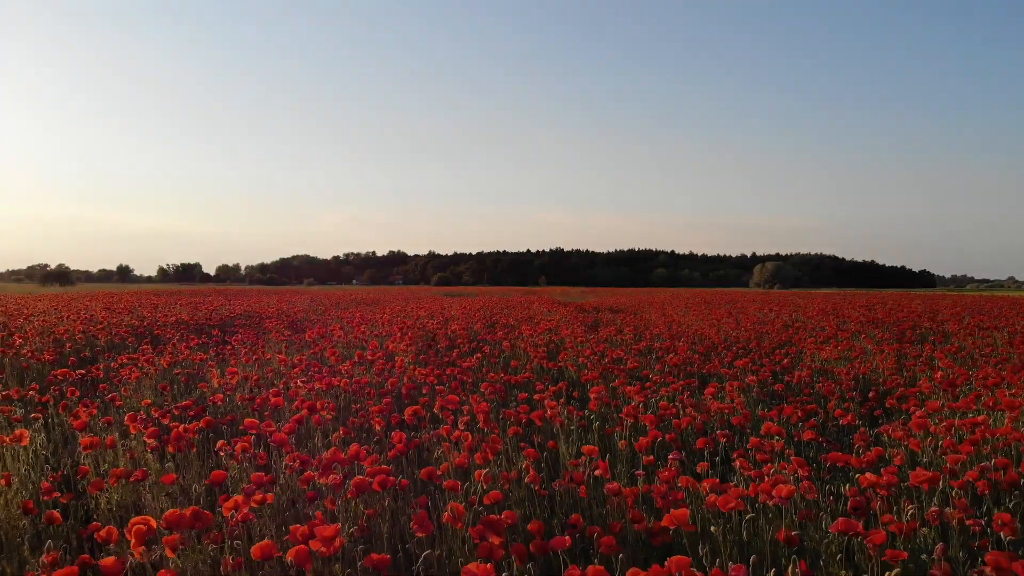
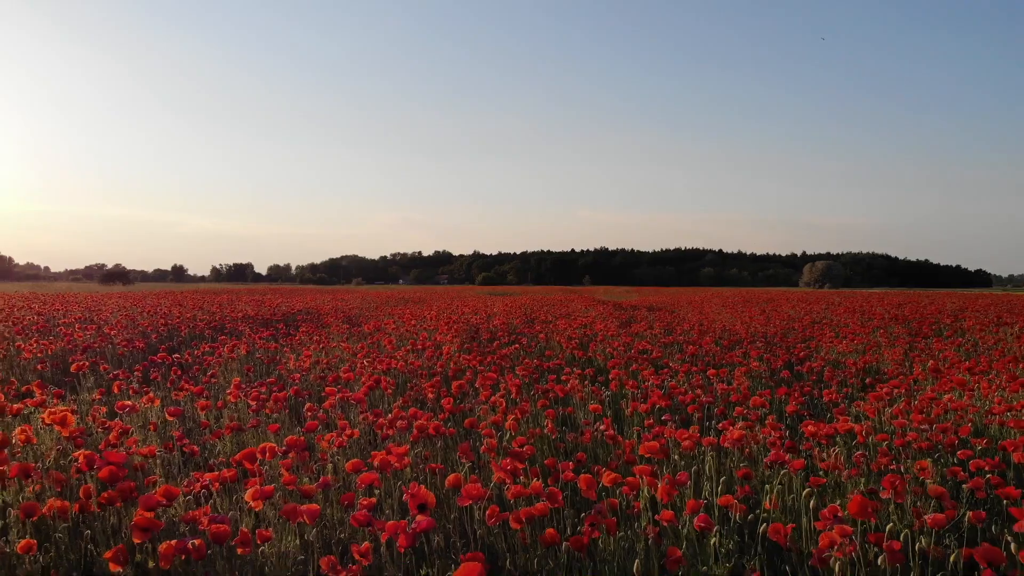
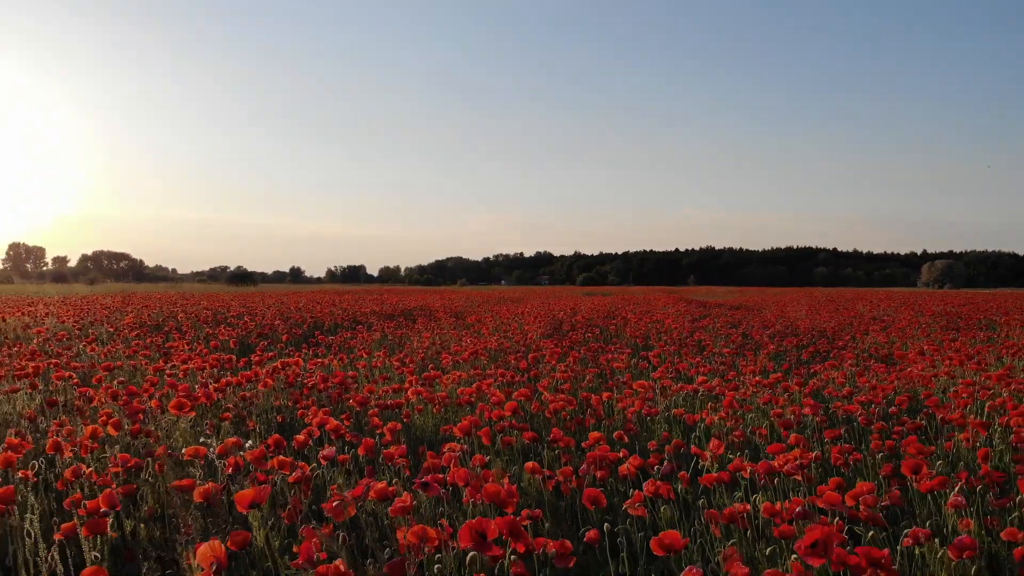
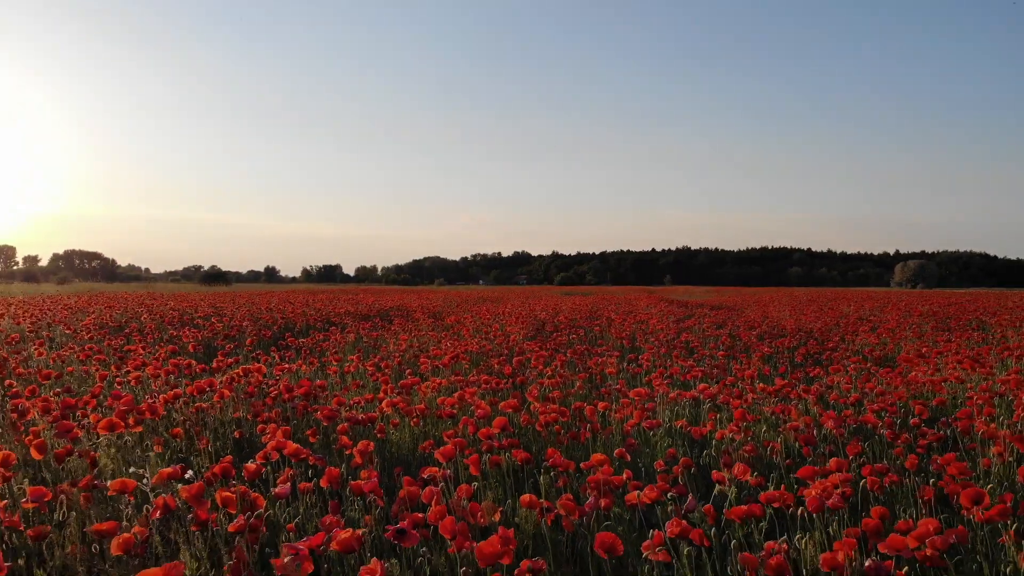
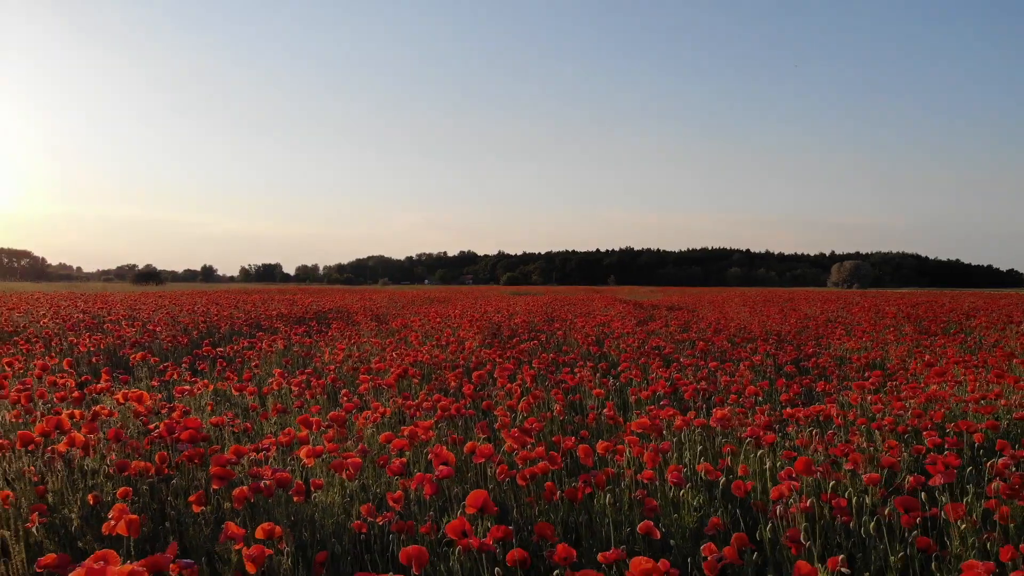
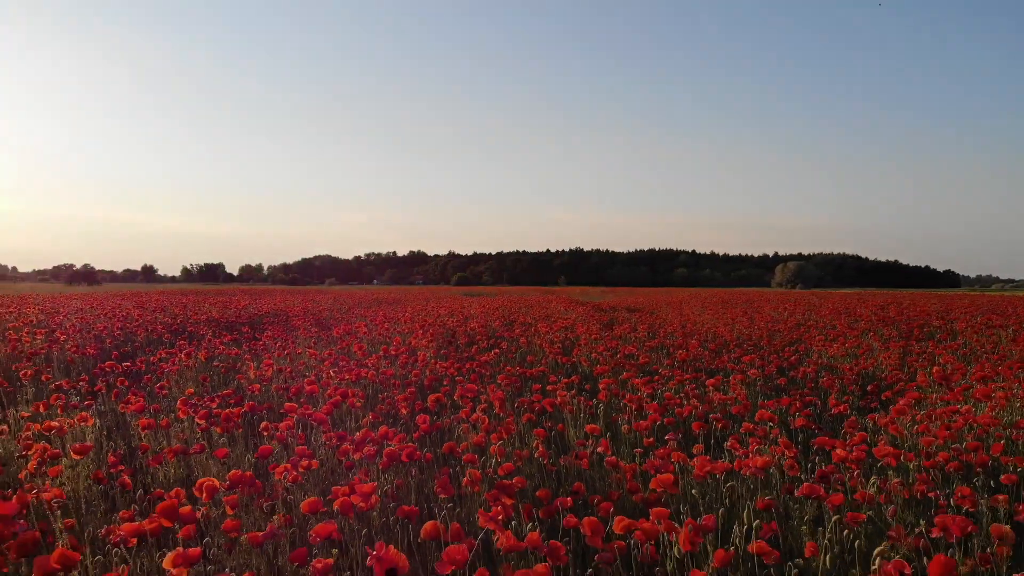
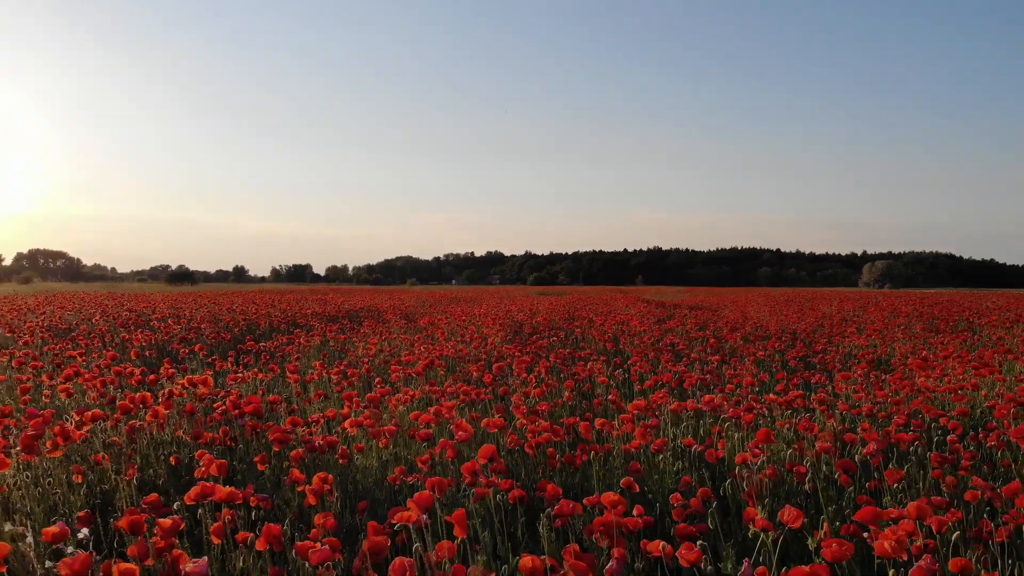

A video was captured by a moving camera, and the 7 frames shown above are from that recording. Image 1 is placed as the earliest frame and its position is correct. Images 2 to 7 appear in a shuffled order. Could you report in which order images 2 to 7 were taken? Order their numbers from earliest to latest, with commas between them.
6, 2, 5, 7, 4, 3
